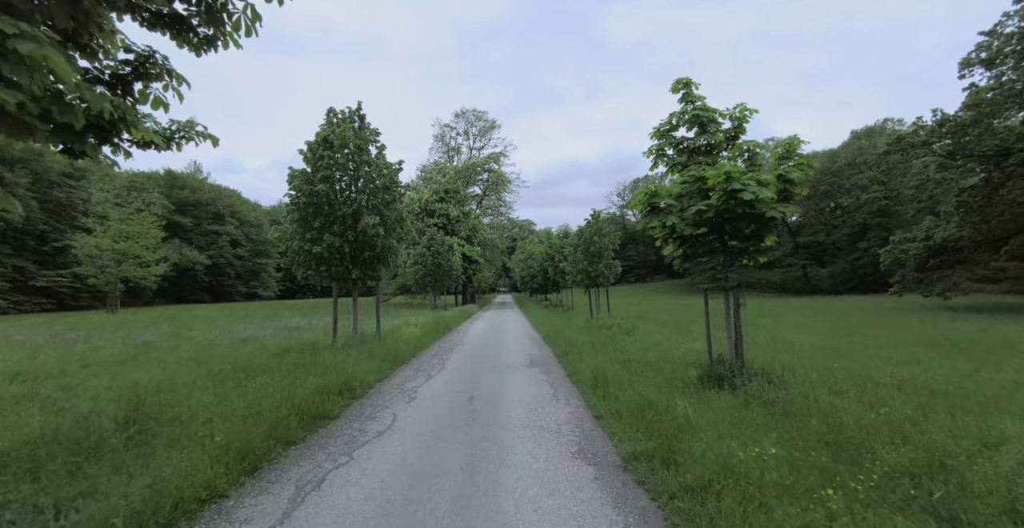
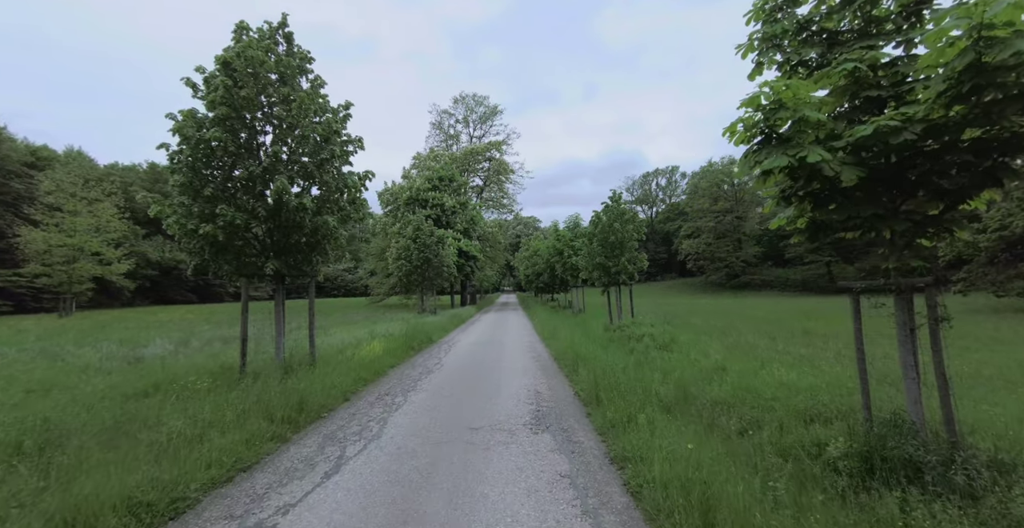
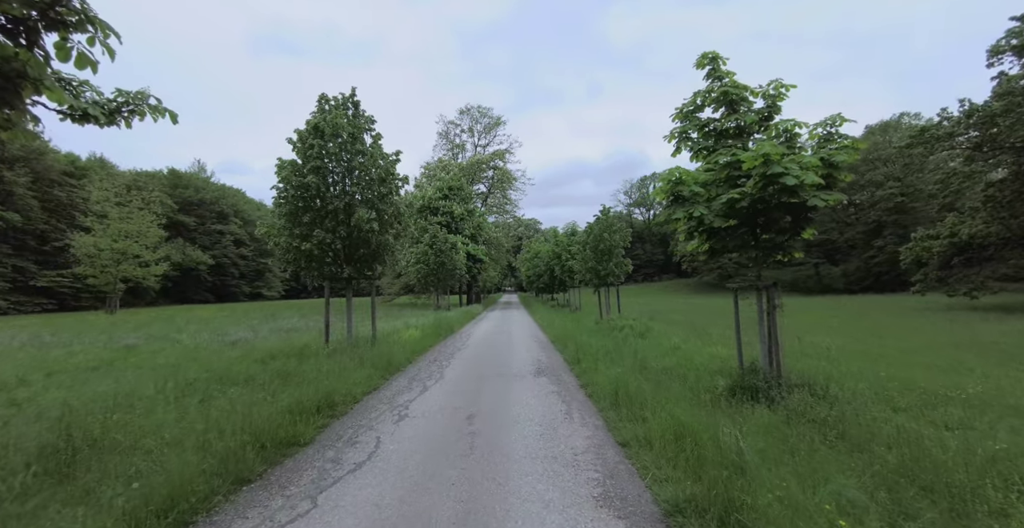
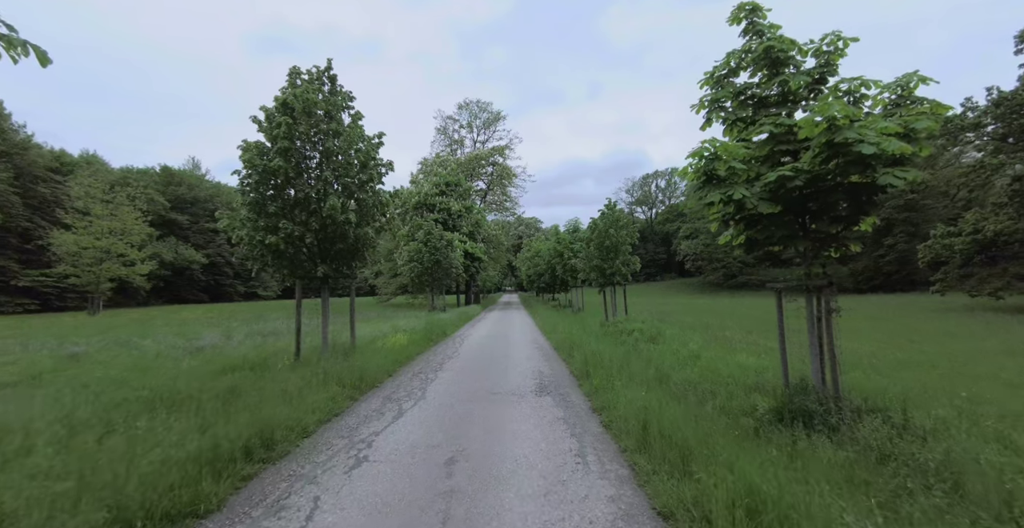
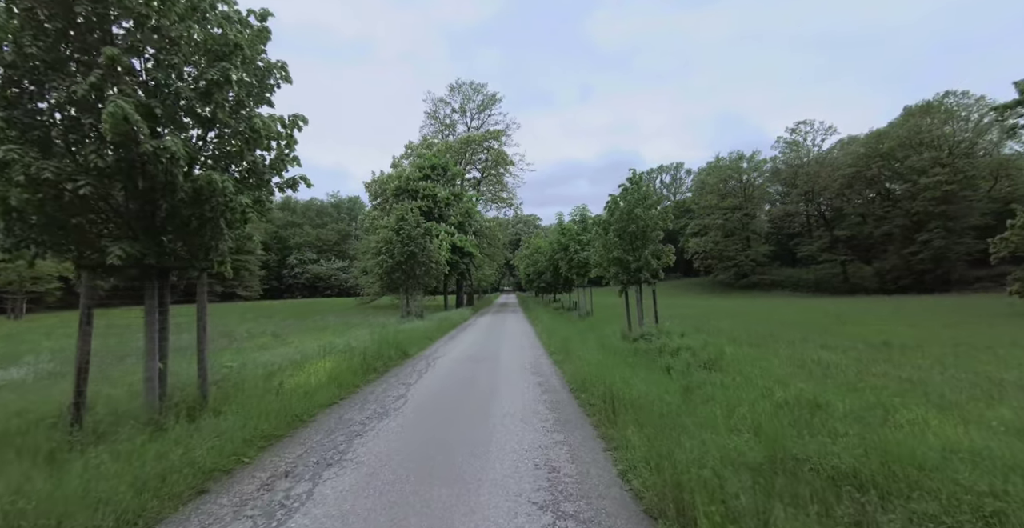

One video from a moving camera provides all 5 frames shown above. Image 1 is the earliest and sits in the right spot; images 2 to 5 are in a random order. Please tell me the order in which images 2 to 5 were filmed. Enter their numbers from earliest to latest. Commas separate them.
3, 4, 2, 5
